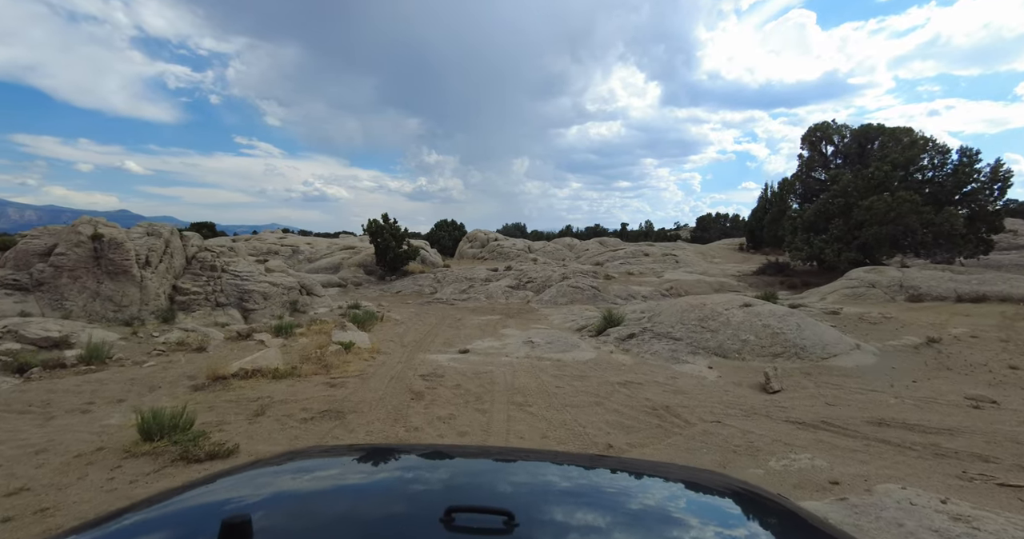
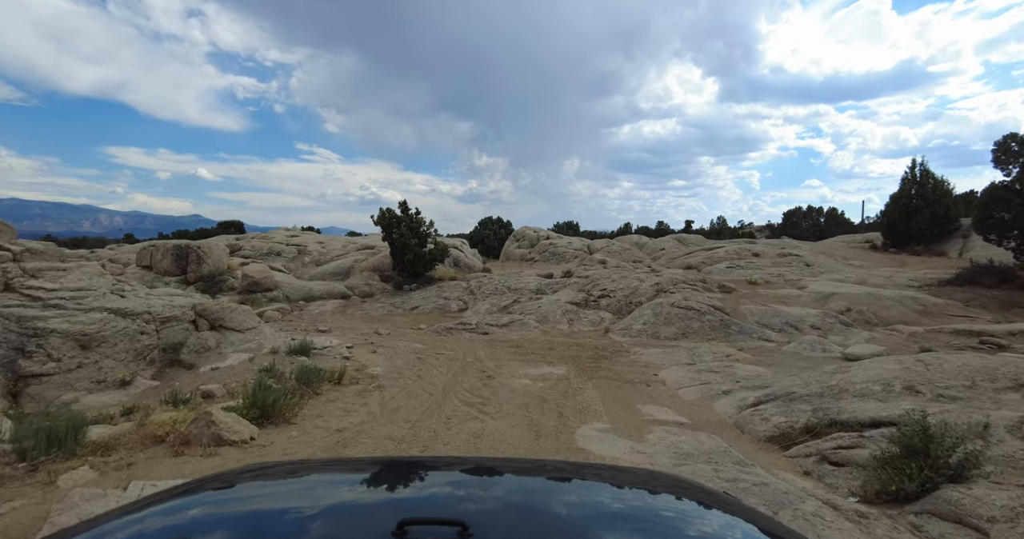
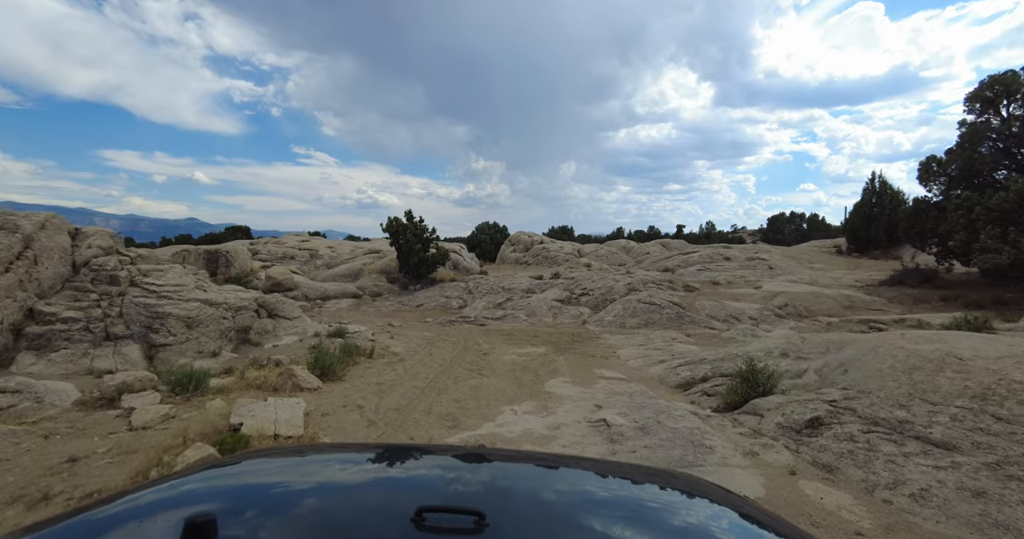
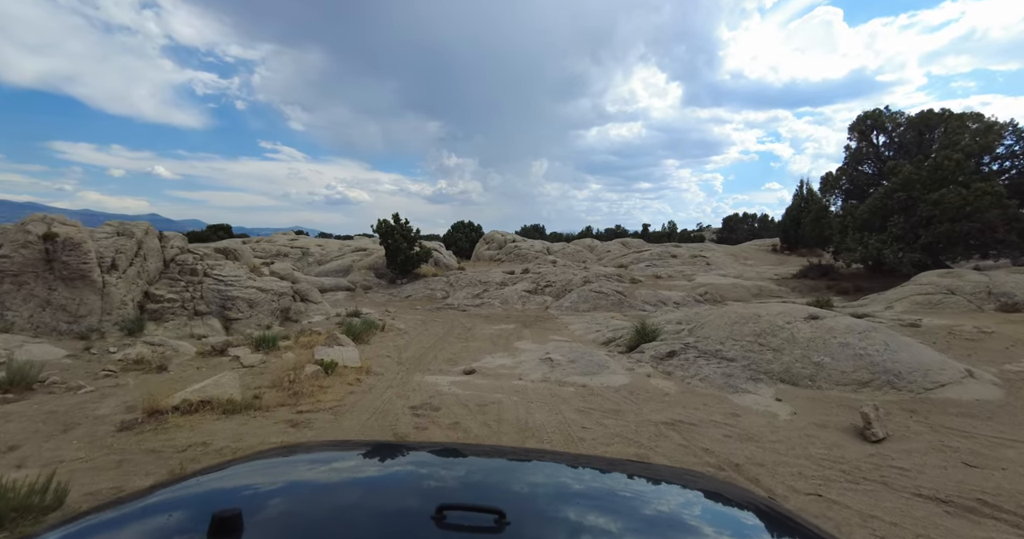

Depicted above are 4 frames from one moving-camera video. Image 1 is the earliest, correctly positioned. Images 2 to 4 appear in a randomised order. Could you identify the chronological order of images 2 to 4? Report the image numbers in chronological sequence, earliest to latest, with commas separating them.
4, 3, 2
